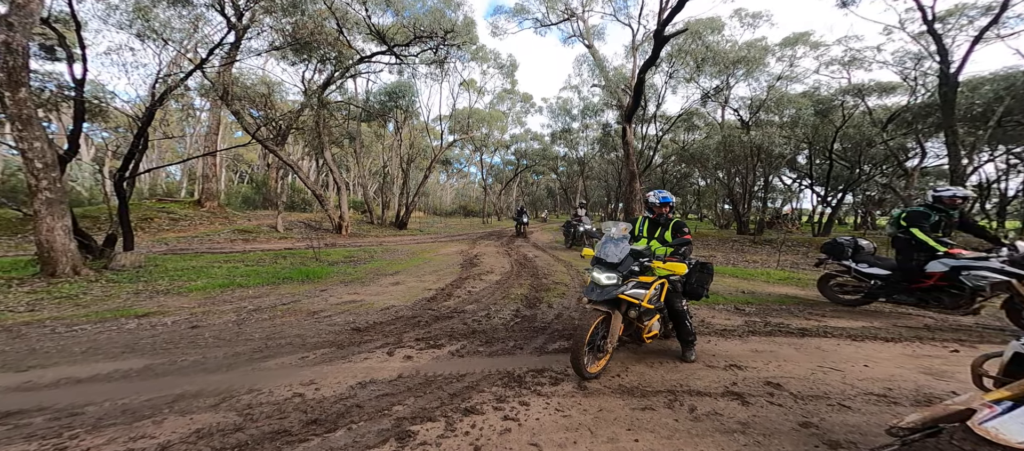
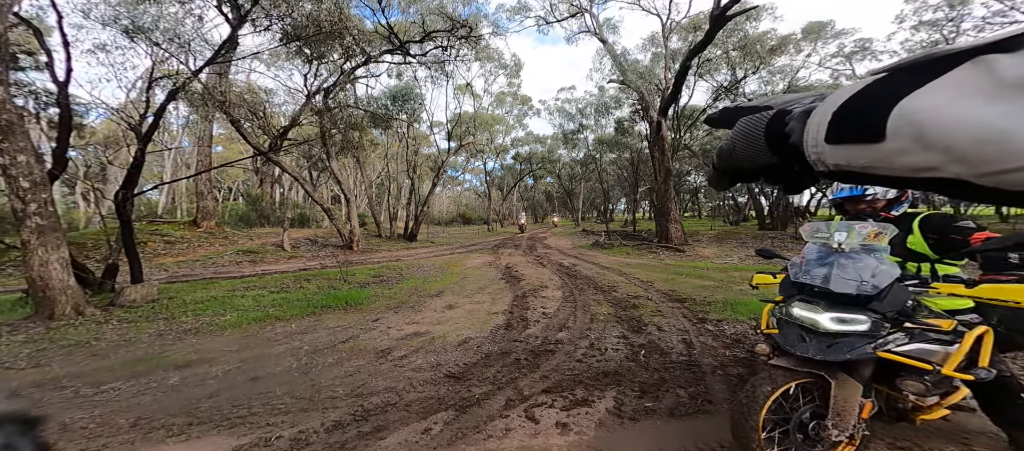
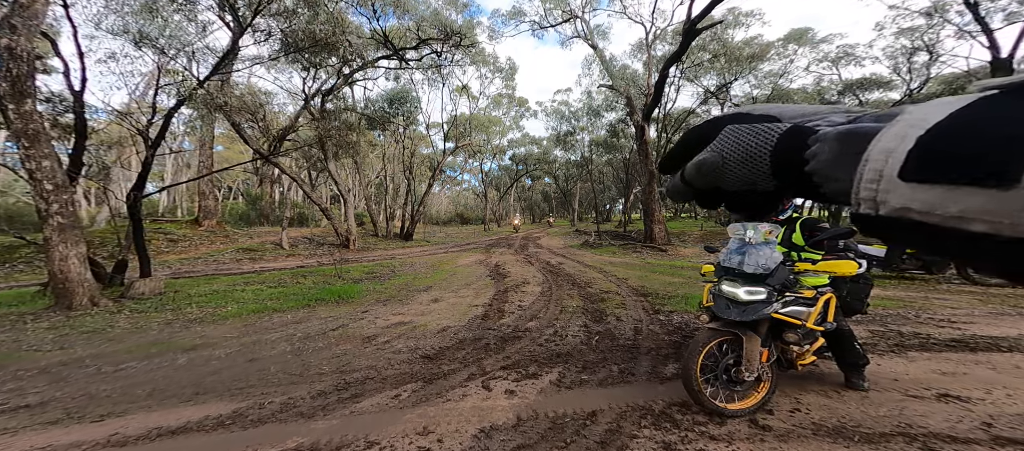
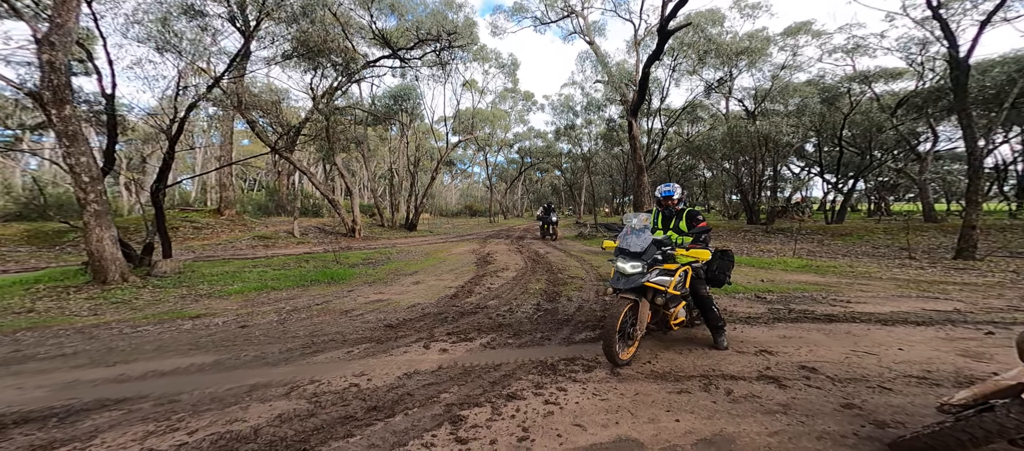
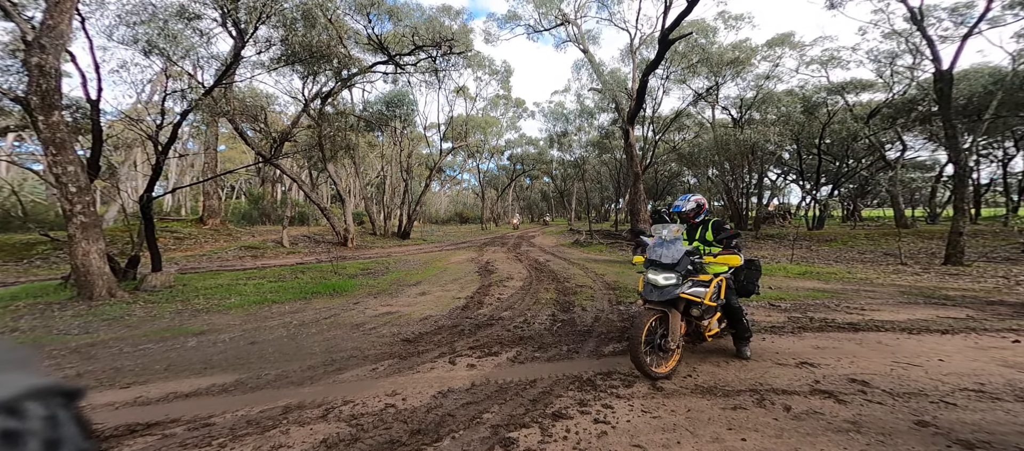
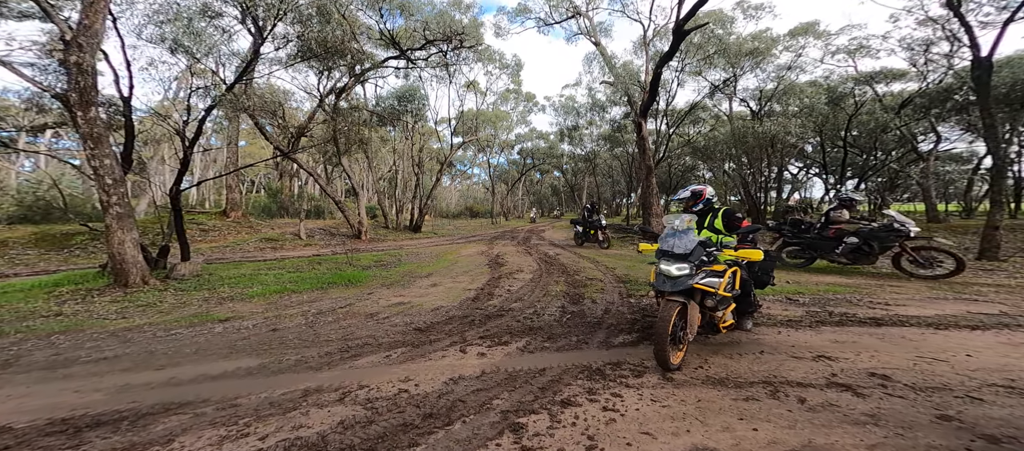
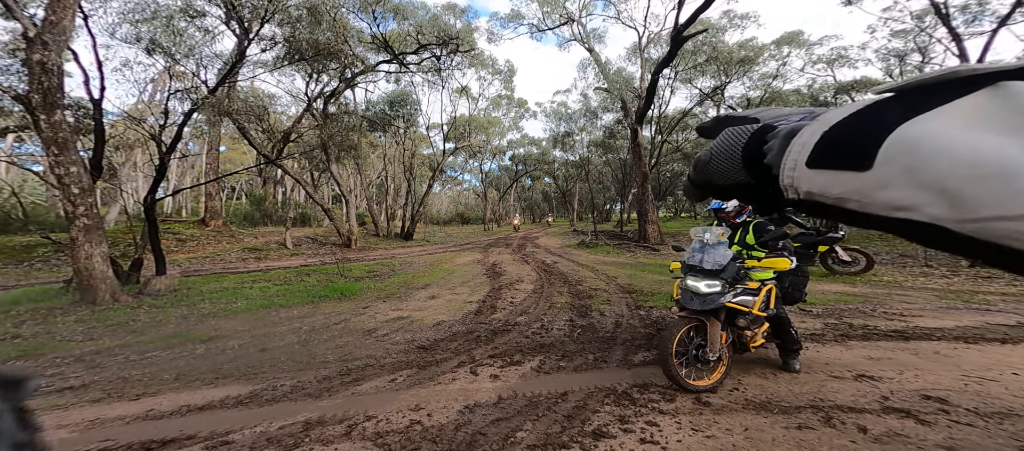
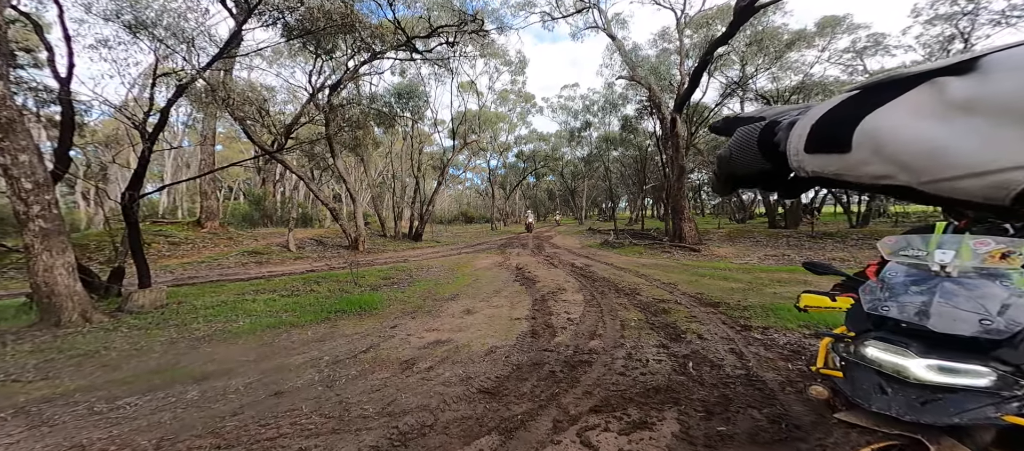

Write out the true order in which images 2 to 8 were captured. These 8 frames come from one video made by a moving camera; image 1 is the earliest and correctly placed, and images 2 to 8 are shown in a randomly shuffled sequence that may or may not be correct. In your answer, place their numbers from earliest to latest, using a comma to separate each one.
4, 6, 5, 7, 3, 2, 8
